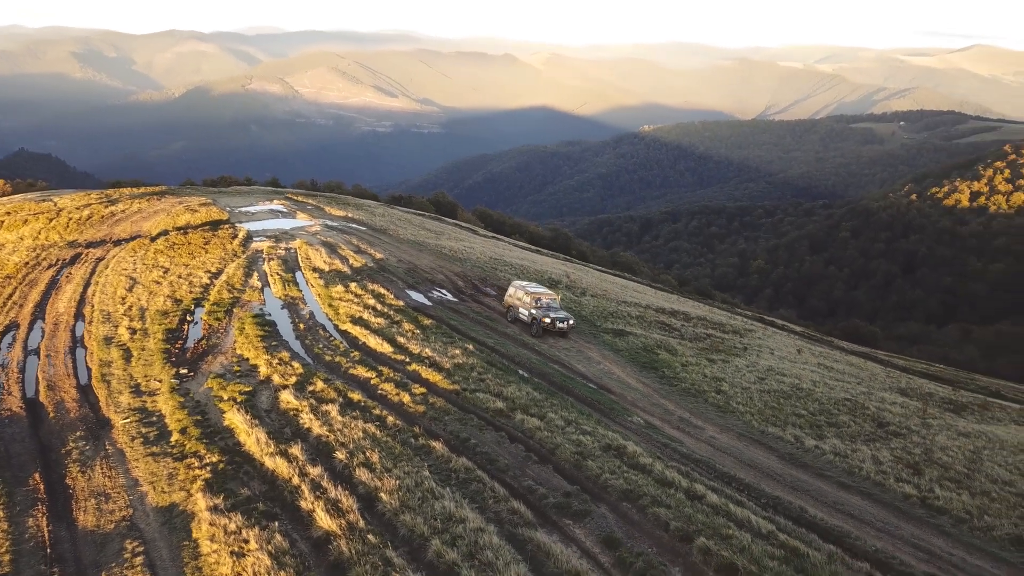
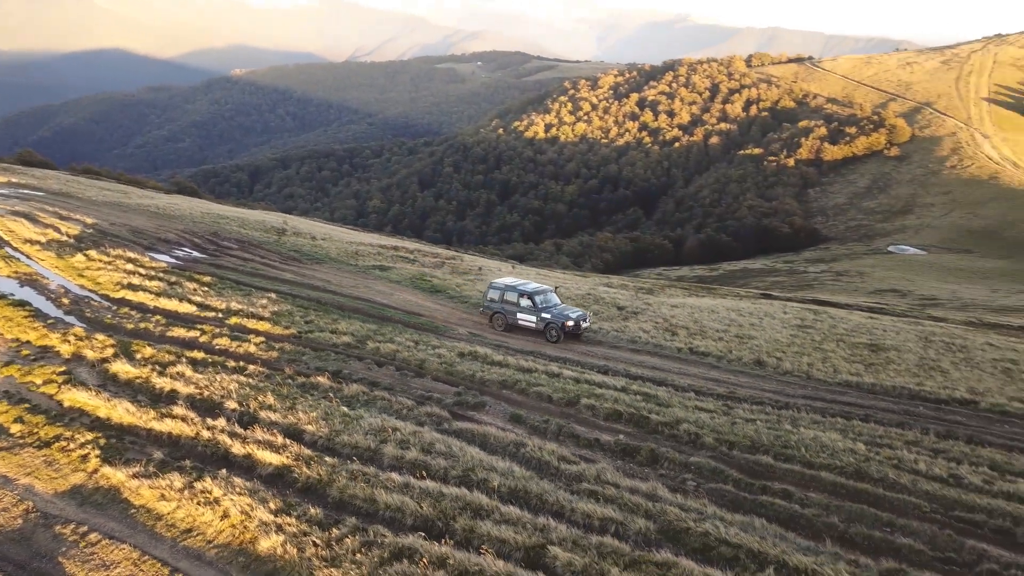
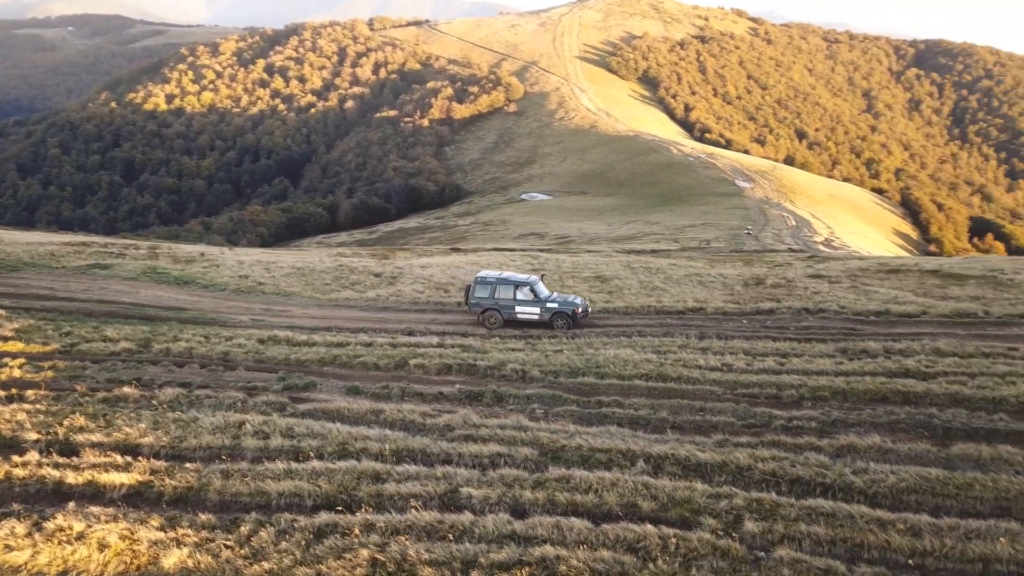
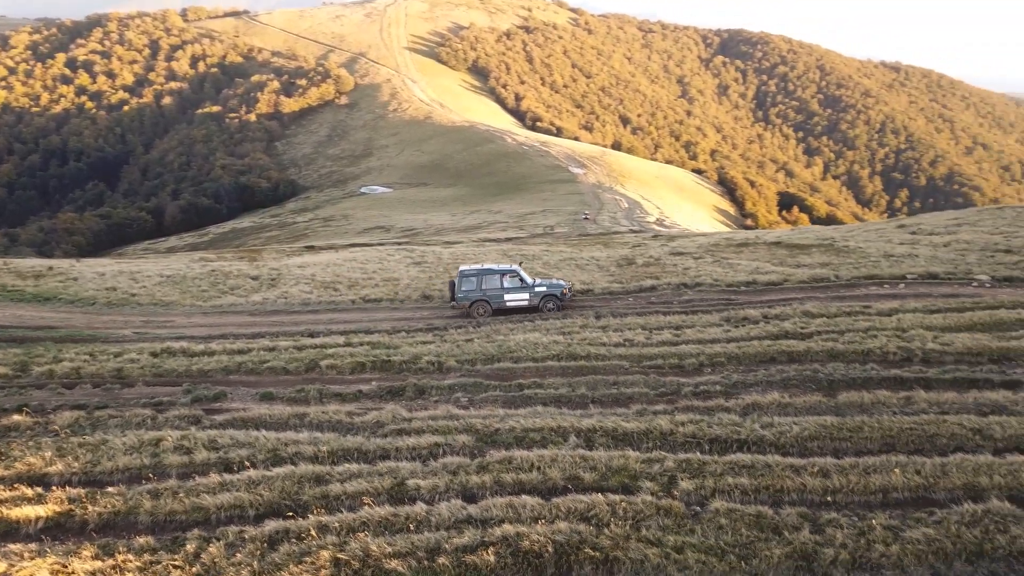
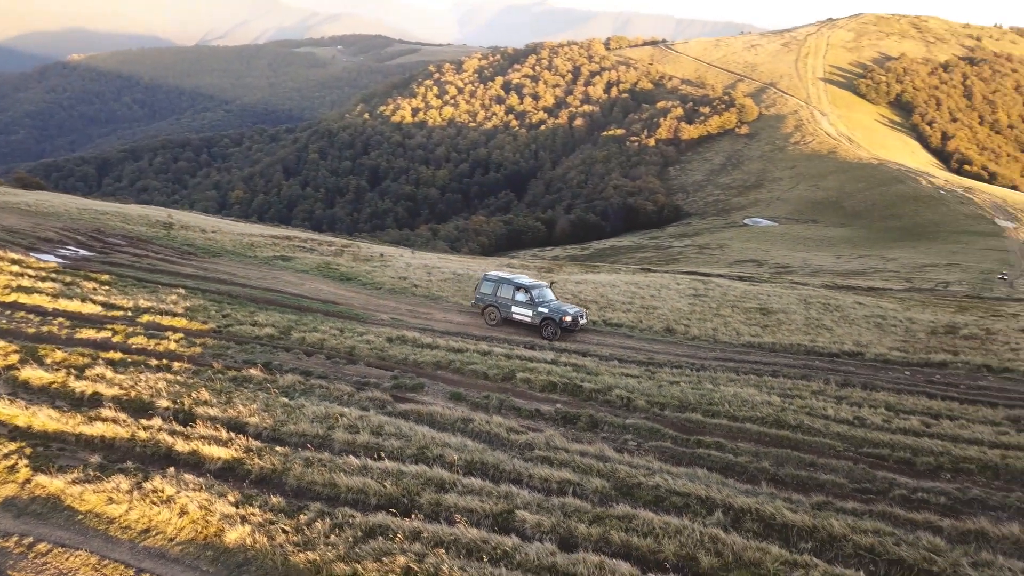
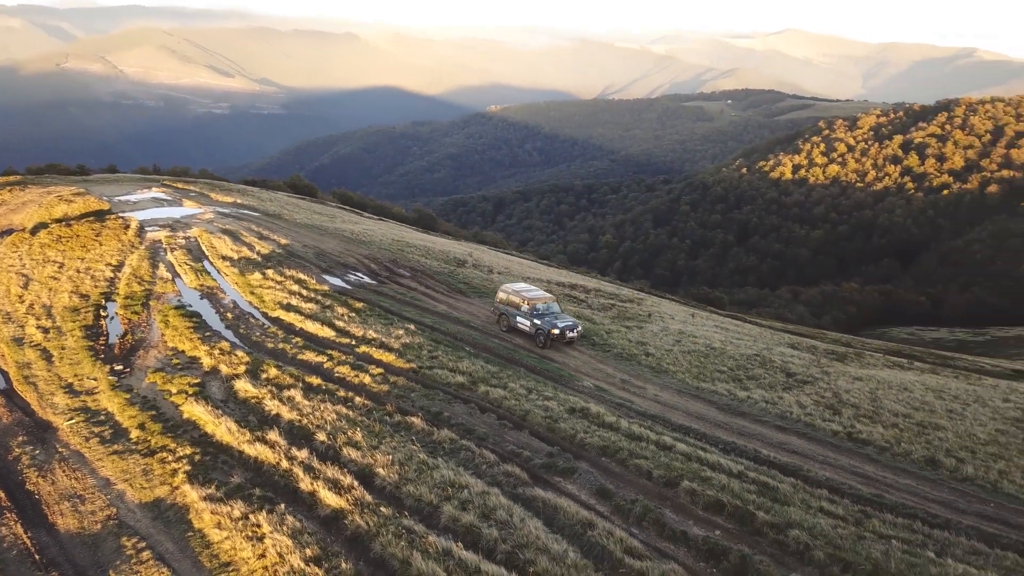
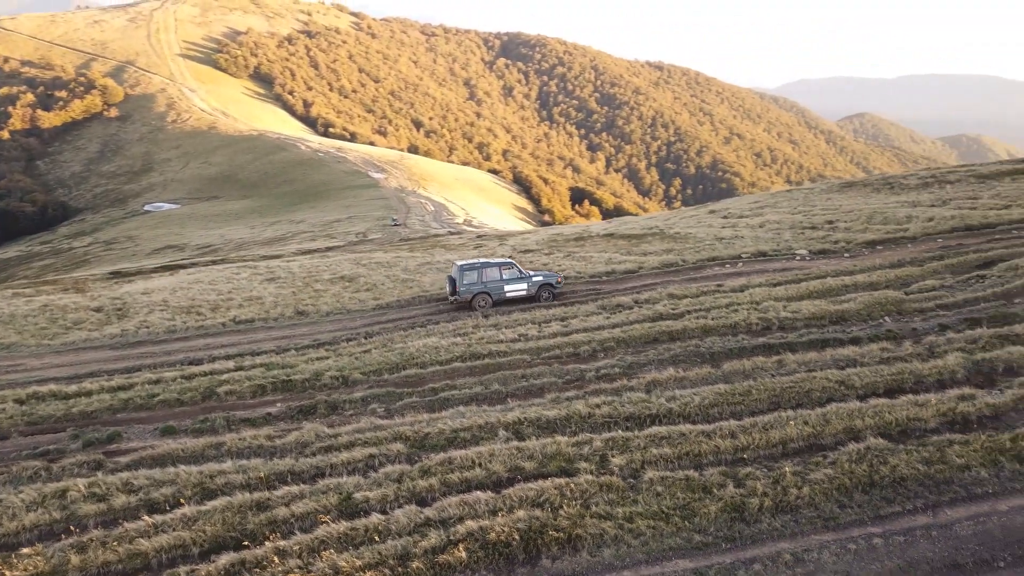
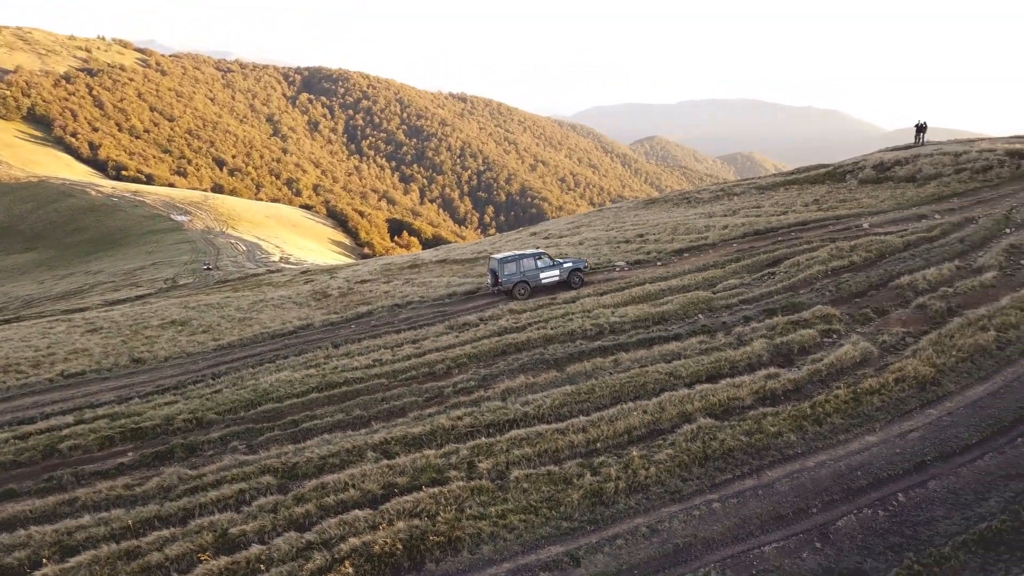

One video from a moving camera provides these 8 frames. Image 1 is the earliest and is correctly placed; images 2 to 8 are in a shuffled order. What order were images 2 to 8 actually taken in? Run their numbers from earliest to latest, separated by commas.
6, 2, 5, 3, 4, 7, 8
